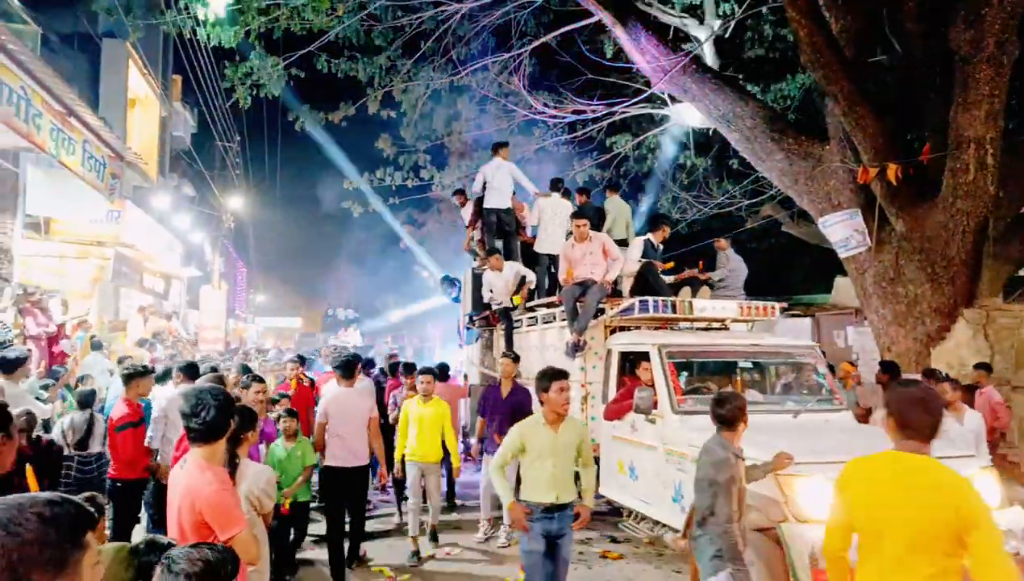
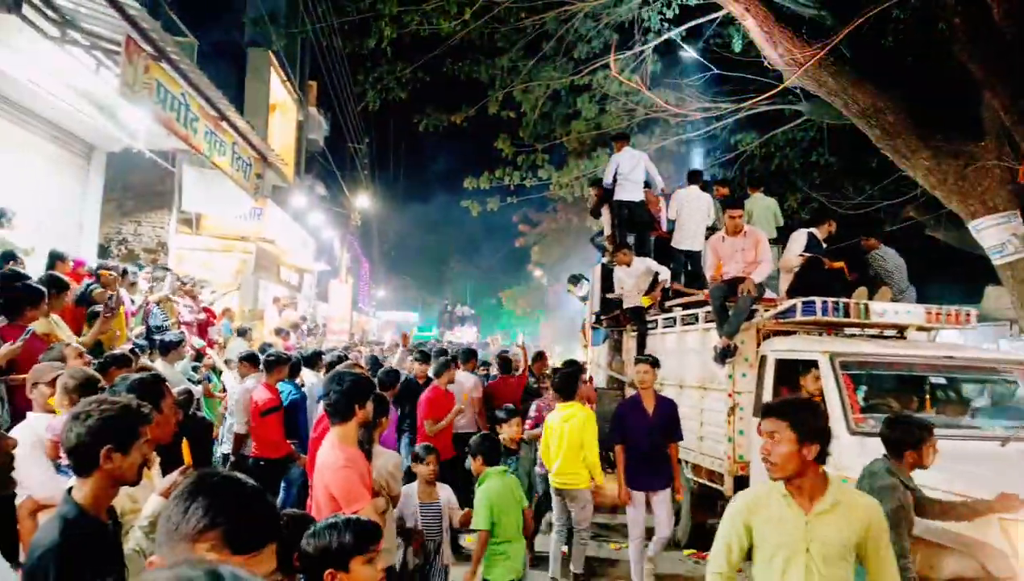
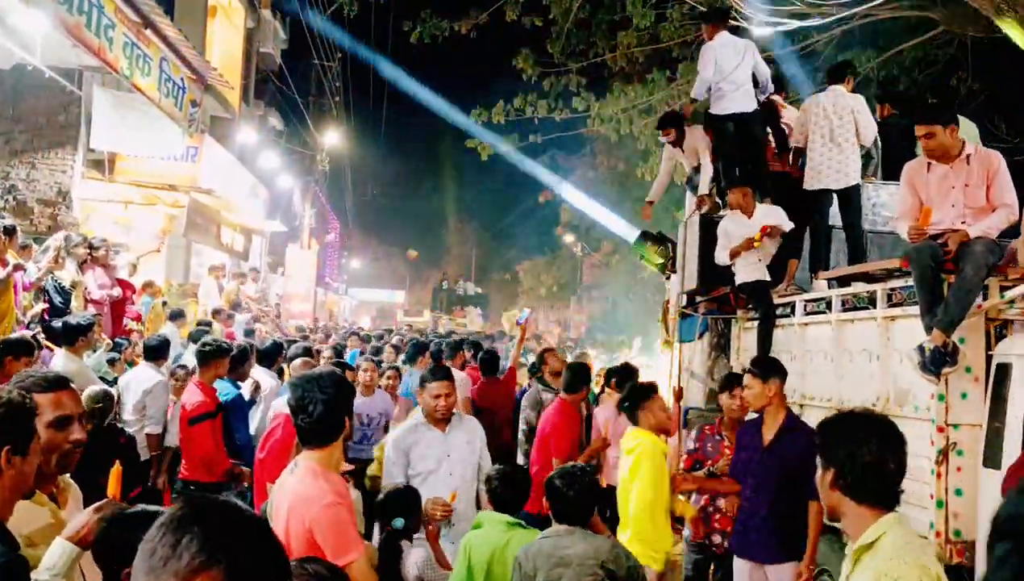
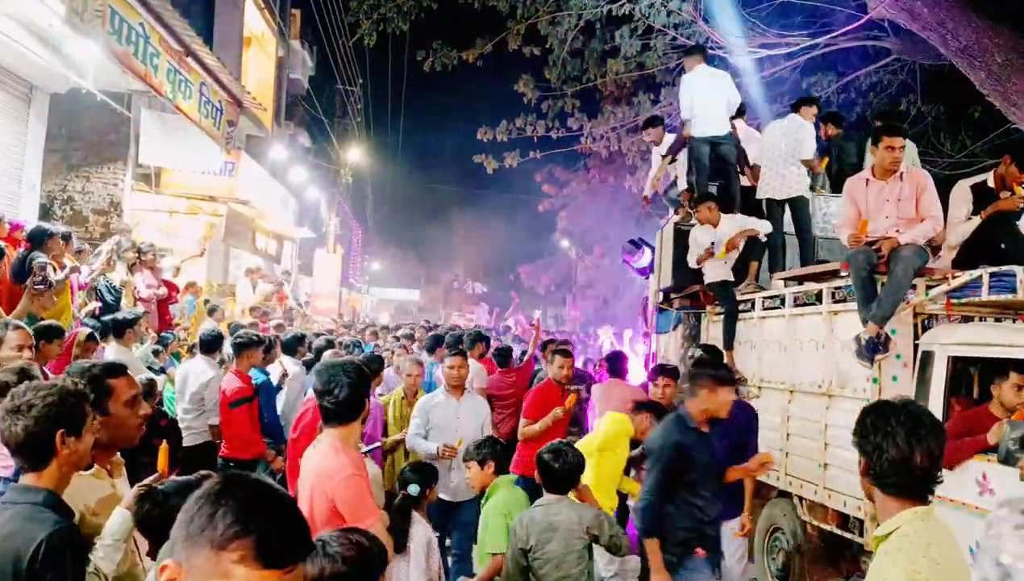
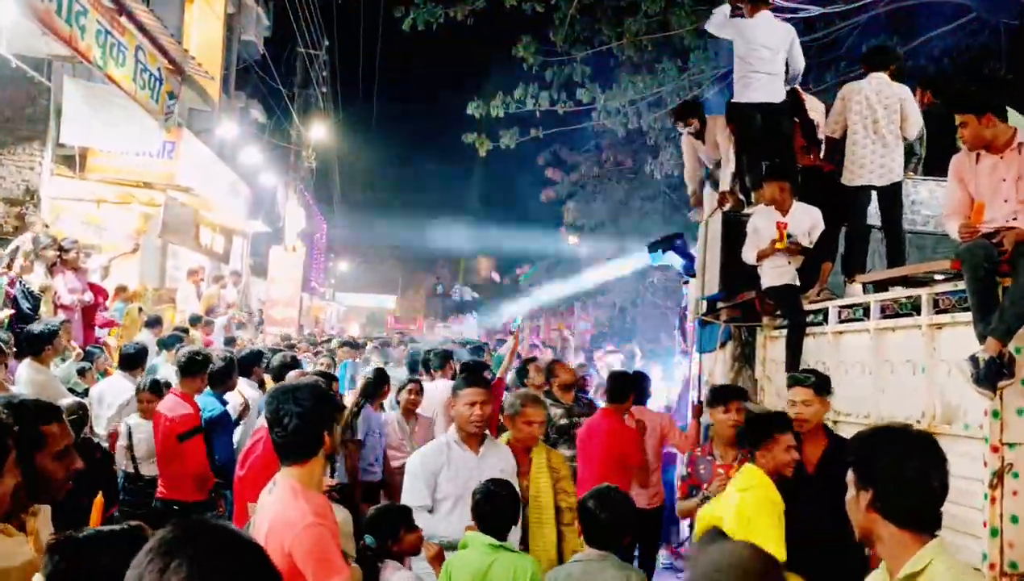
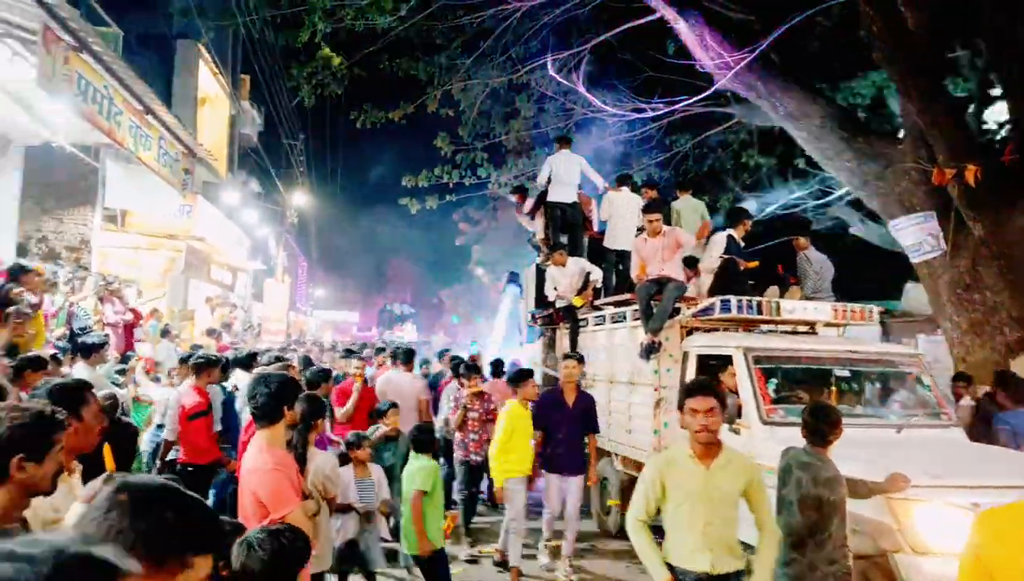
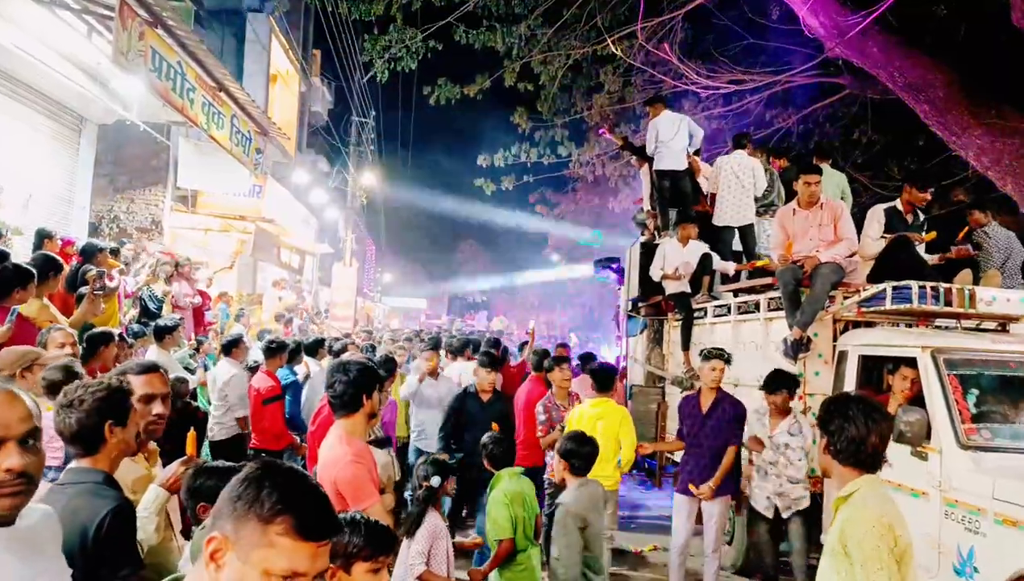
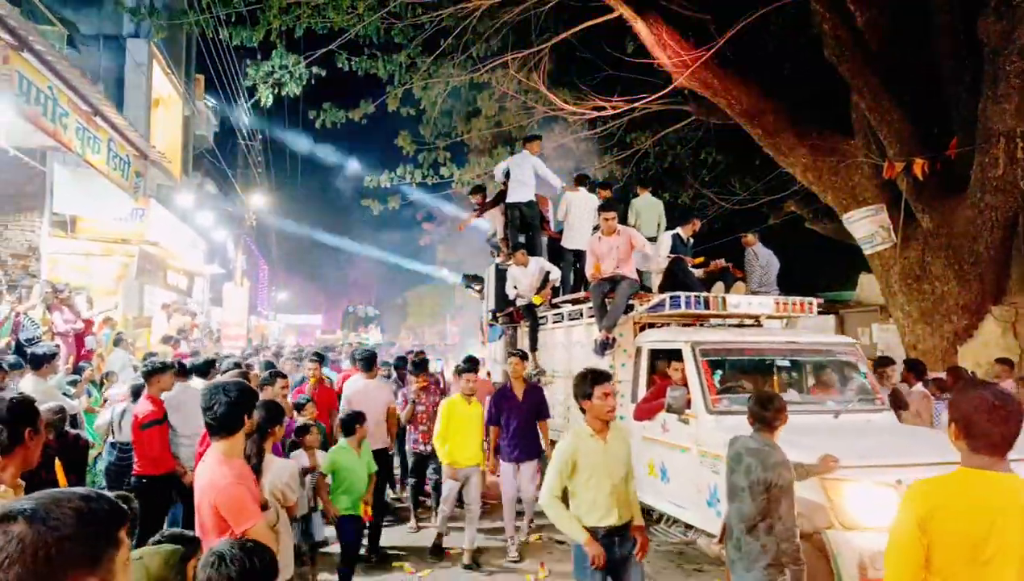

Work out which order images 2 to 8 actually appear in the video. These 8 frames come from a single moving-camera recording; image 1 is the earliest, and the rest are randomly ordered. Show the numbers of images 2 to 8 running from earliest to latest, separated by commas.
8, 6, 2, 7, 4, 3, 5
